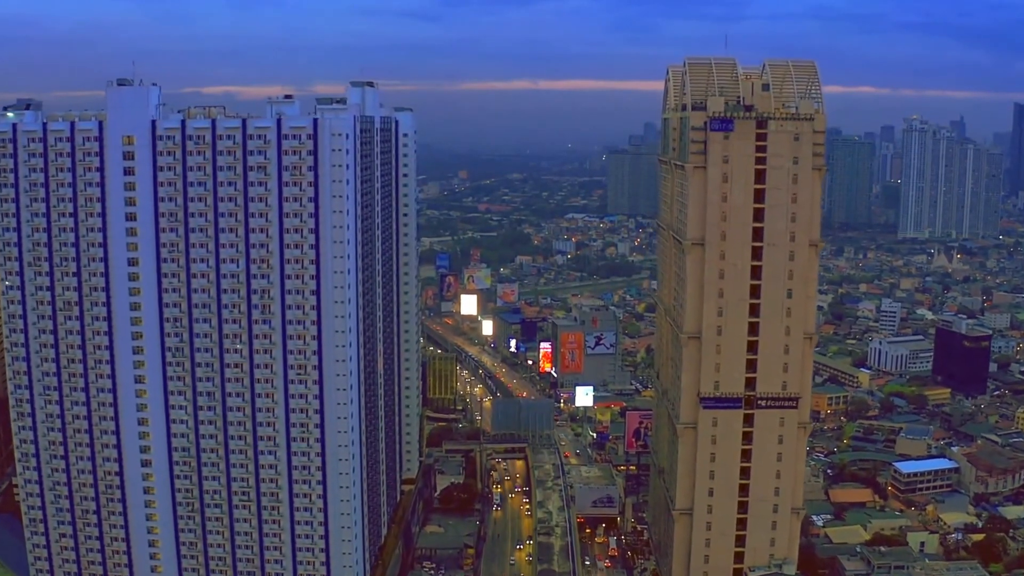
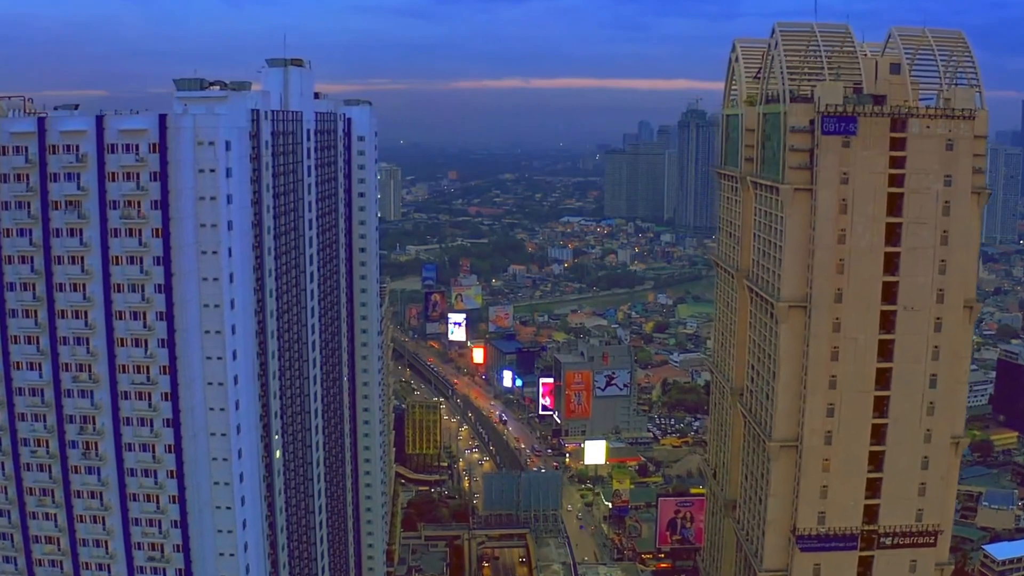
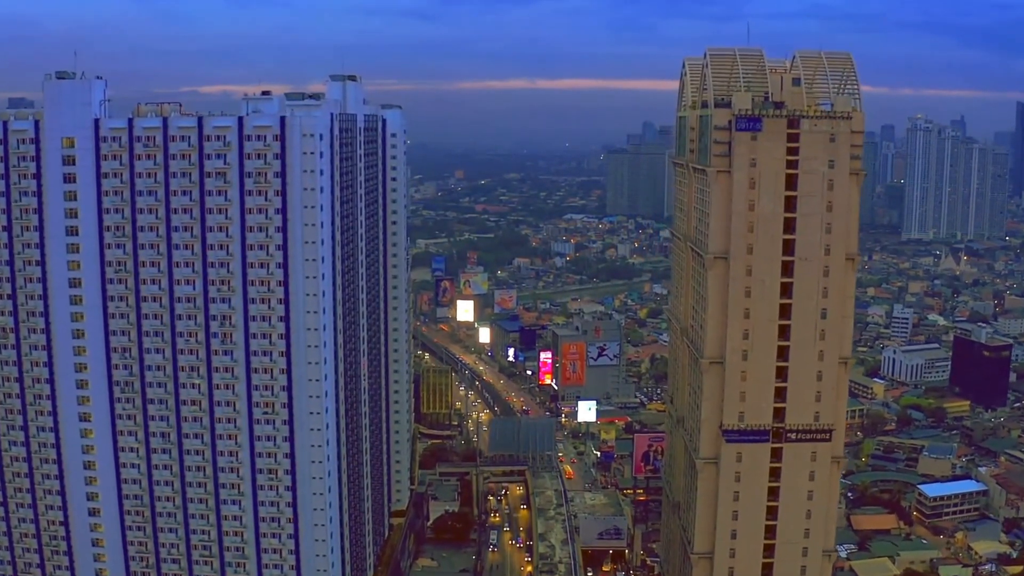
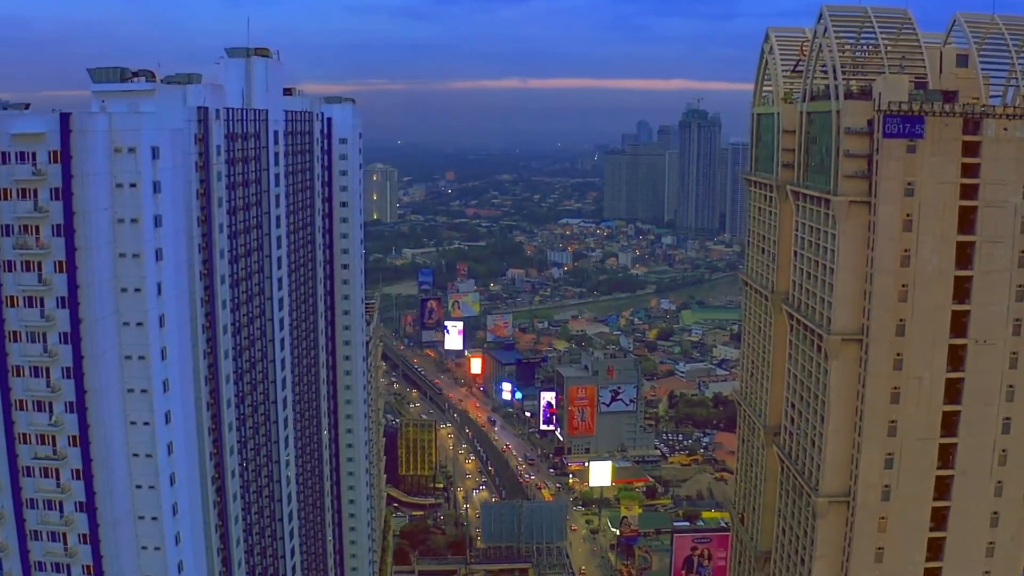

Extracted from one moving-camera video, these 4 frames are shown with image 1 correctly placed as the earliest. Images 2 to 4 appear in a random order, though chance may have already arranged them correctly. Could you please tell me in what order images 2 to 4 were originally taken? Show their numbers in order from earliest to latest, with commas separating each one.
3, 2, 4
